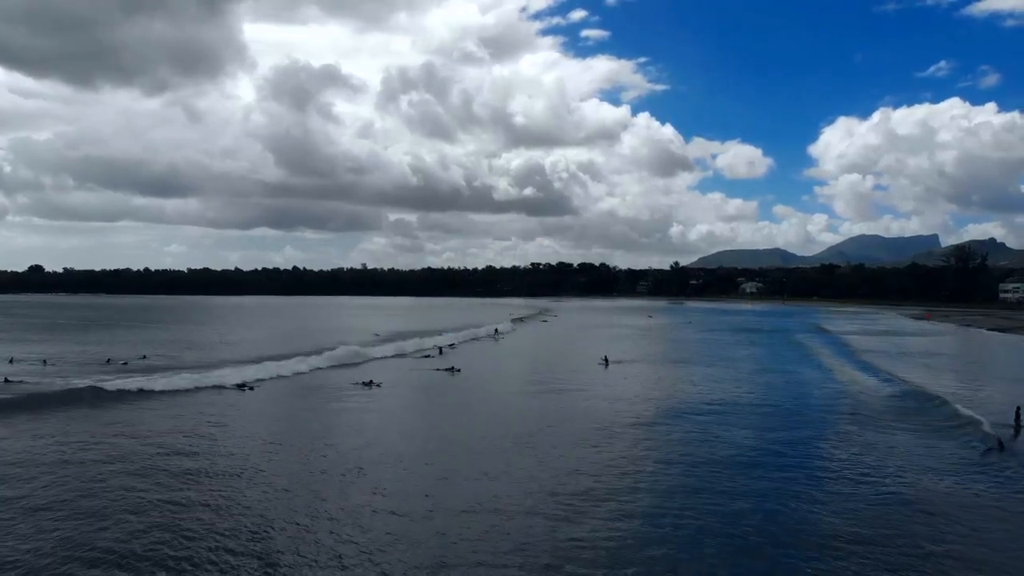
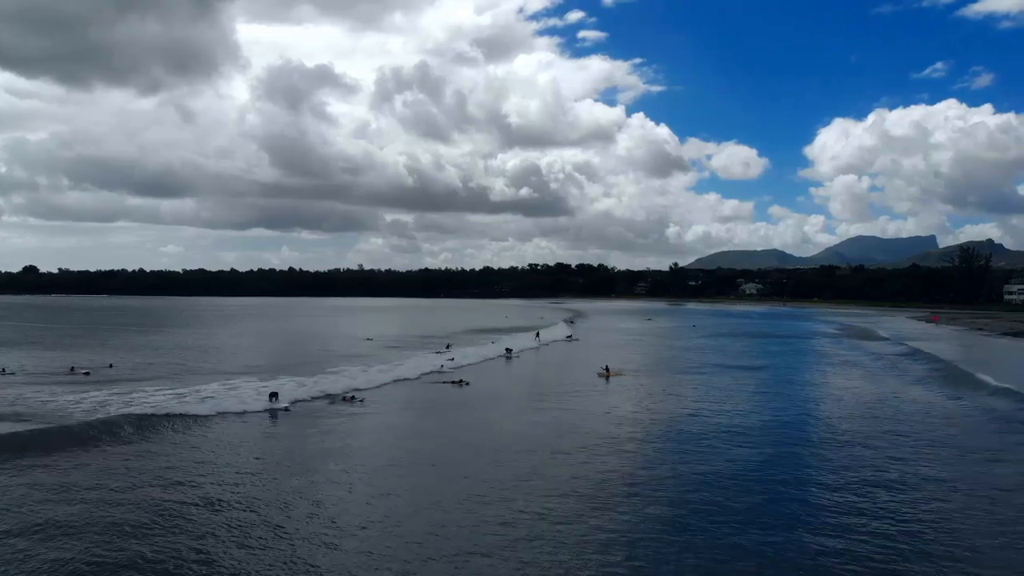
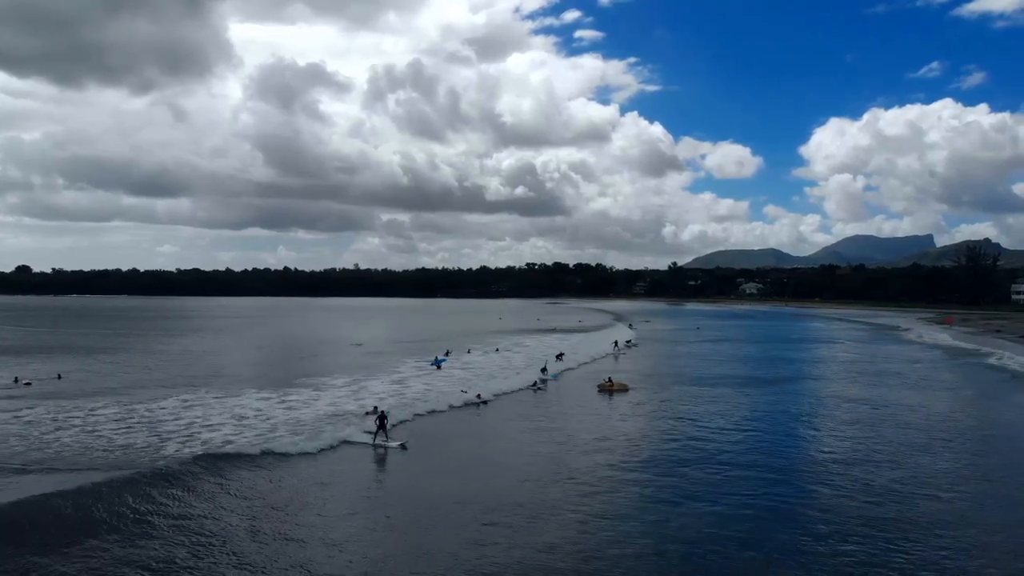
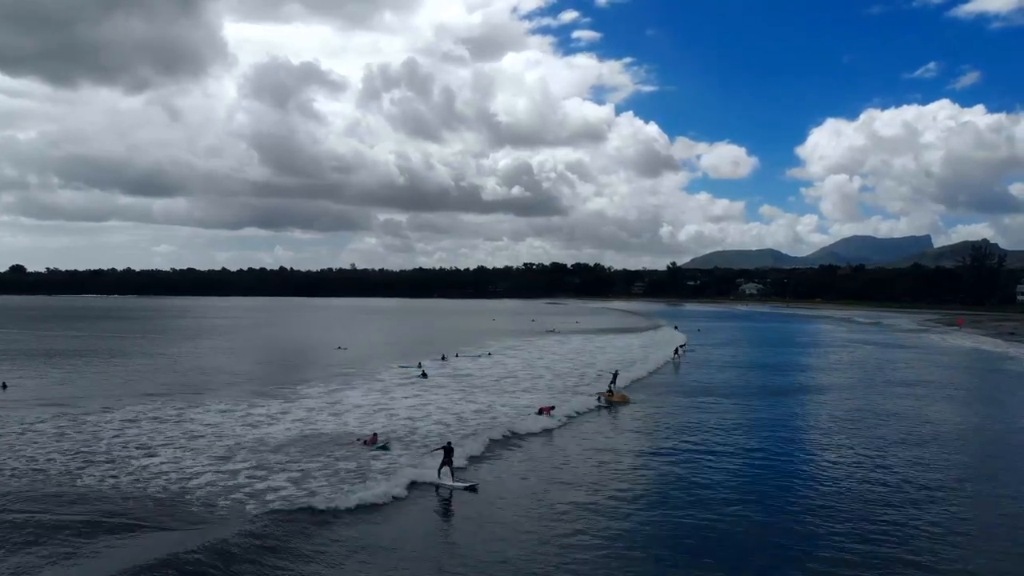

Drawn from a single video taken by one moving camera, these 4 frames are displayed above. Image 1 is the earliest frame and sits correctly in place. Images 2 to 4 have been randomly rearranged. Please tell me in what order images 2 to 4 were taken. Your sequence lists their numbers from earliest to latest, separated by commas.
2, 3, 4
